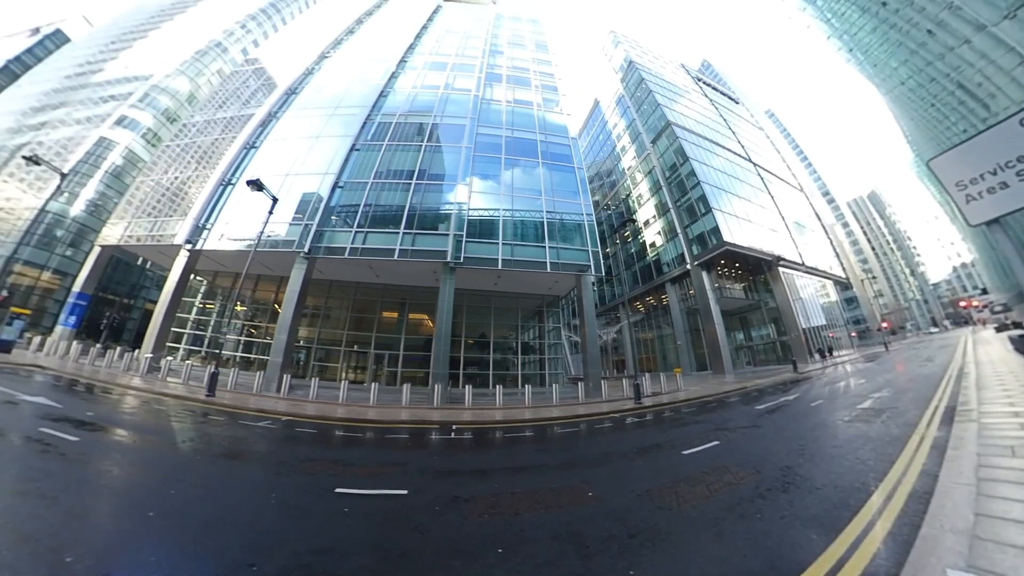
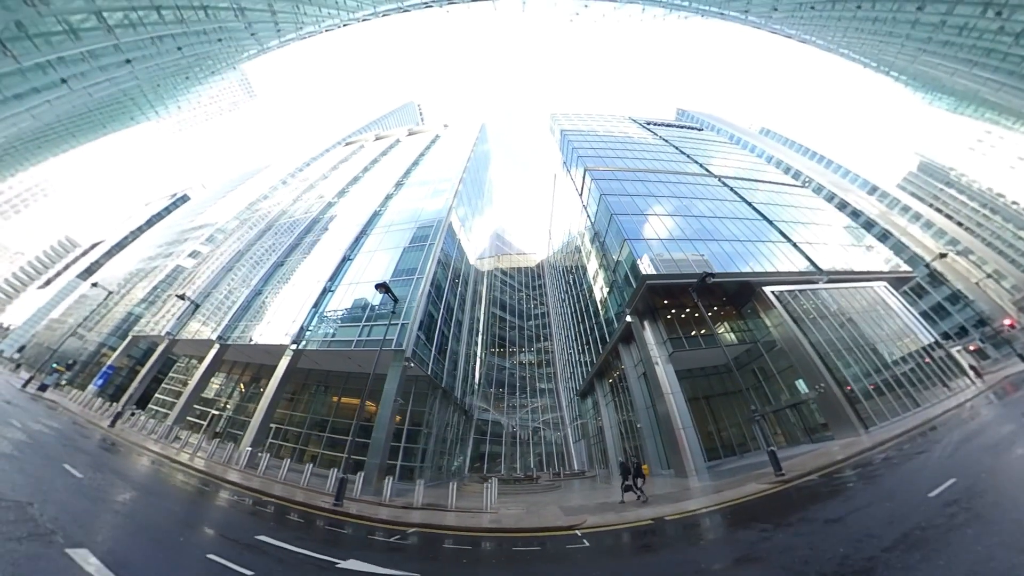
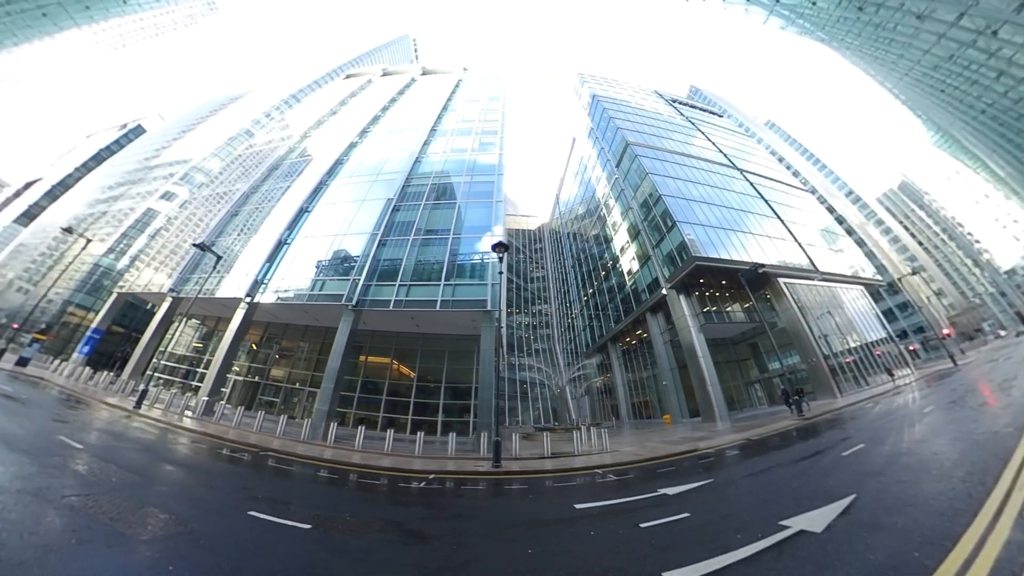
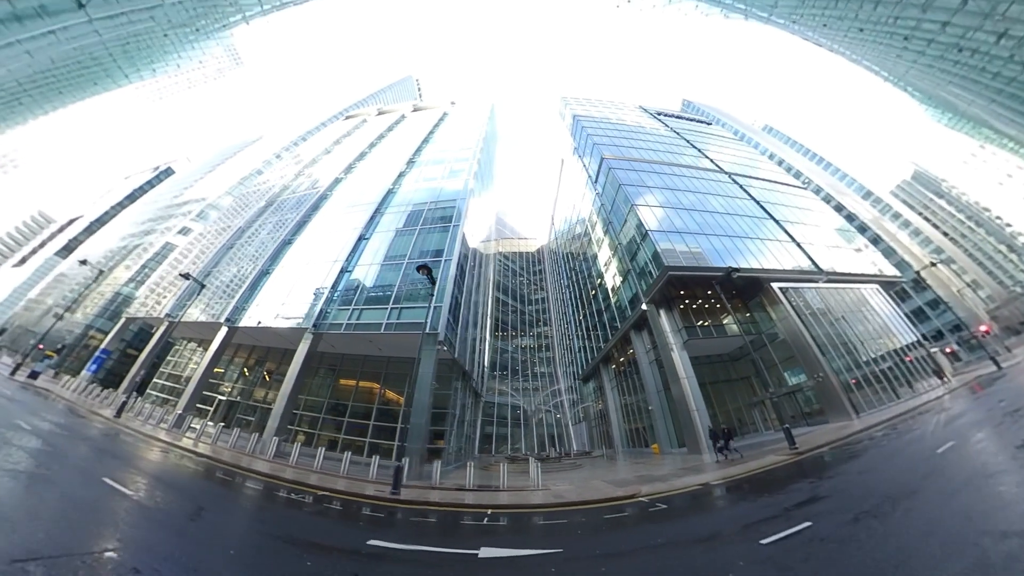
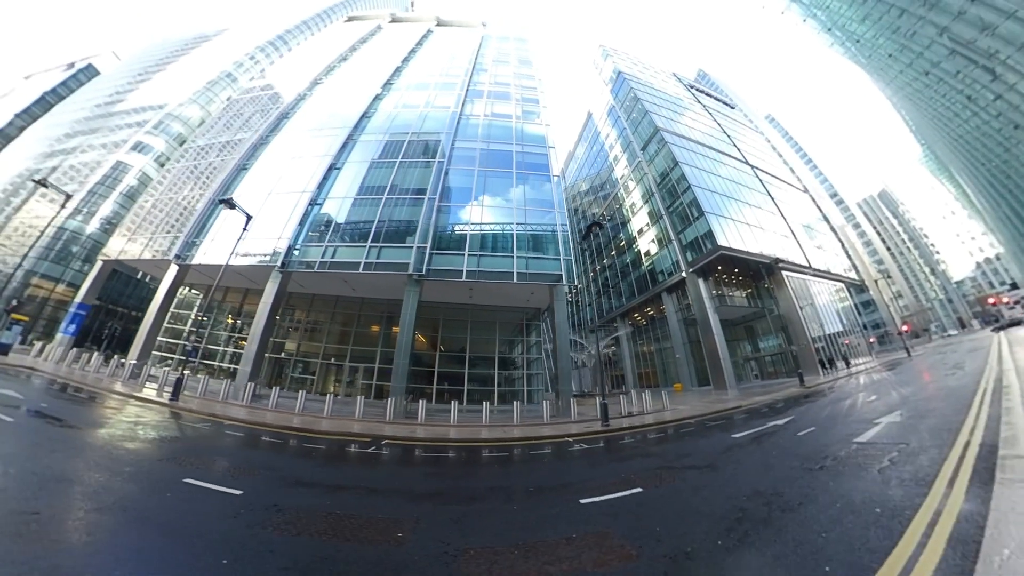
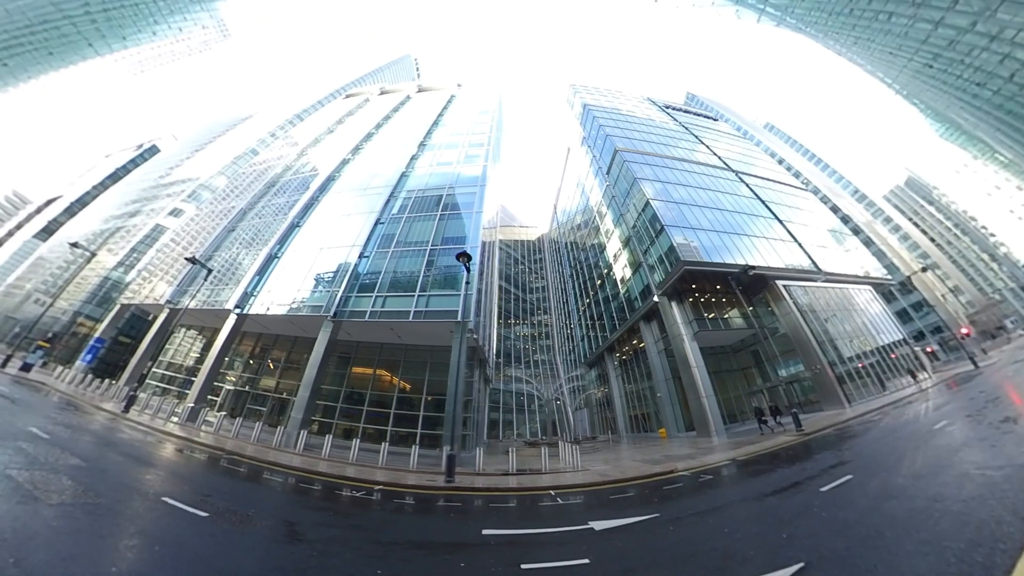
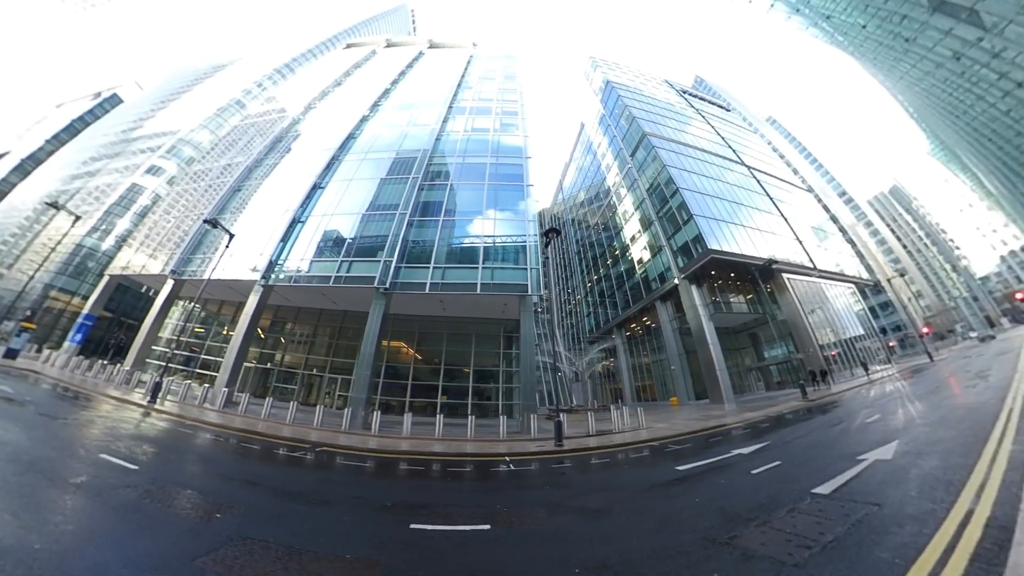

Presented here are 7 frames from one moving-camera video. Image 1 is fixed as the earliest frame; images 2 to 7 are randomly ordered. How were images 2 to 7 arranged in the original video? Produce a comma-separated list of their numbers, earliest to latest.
5, 7, 3, 6, 4, 2
